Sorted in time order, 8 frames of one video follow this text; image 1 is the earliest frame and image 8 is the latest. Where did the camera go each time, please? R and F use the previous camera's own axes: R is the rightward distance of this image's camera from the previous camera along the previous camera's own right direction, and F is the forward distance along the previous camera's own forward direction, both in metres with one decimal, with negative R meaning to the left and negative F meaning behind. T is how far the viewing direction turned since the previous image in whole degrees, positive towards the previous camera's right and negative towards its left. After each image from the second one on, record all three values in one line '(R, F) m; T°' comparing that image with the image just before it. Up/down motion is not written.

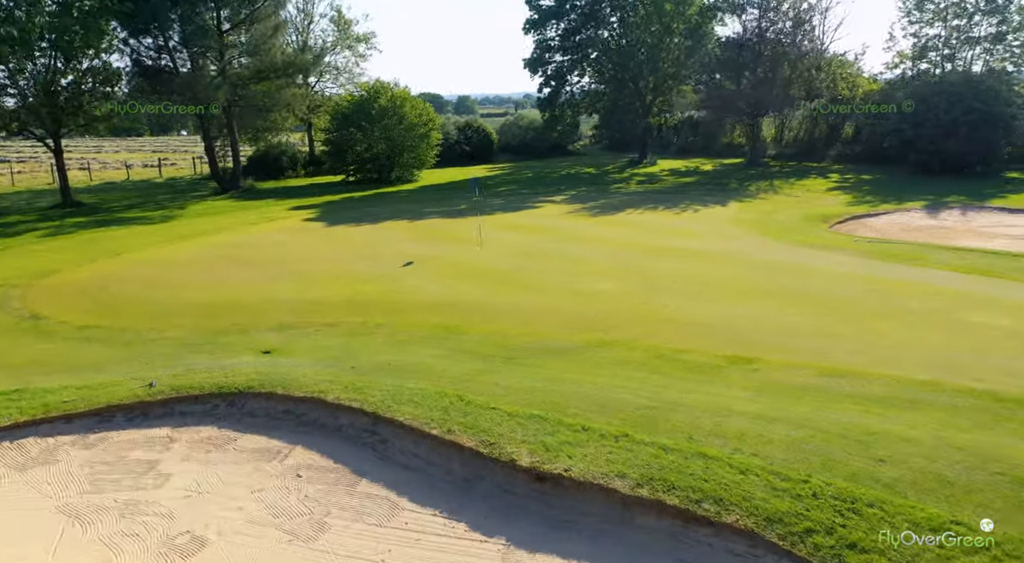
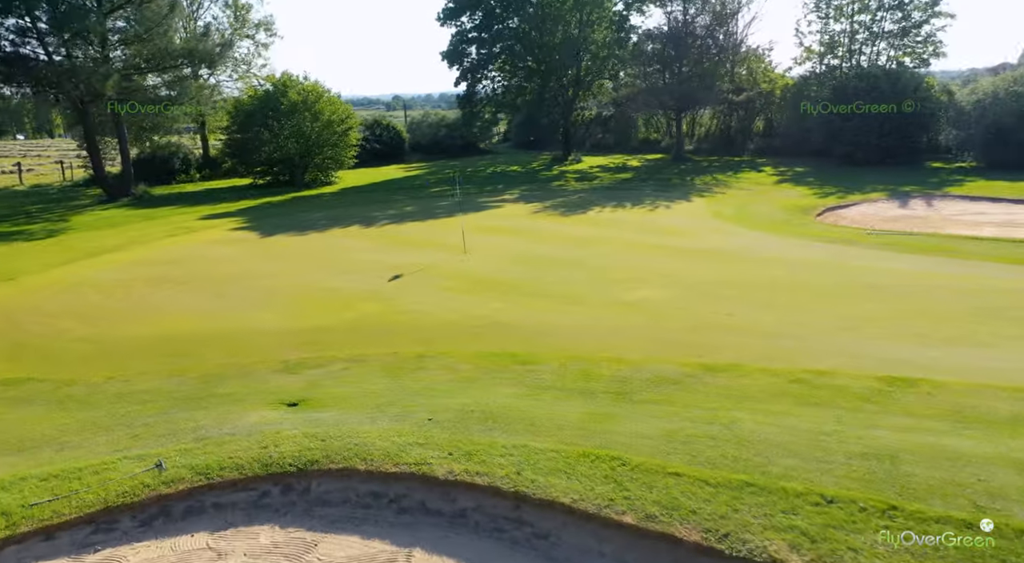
(-1.9, +1.9) m; +8°
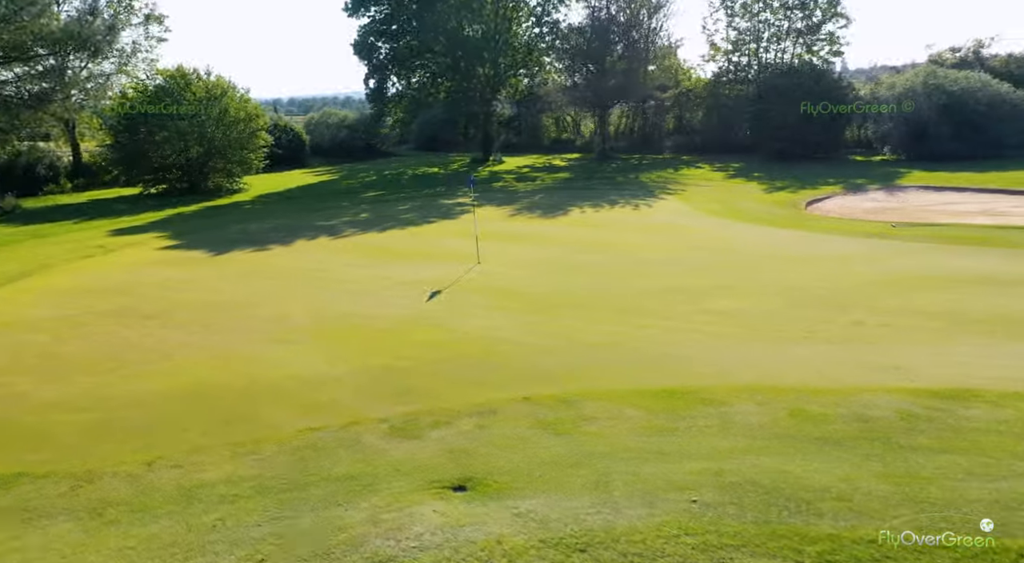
(-2.5, +1.9) m; +9°
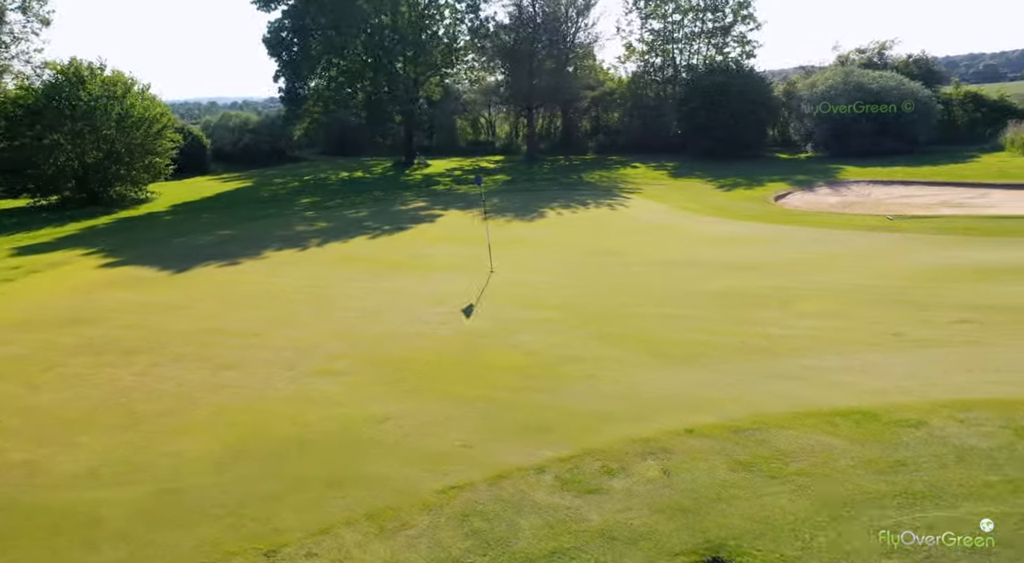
(-2.0, +1.2) m; +8°
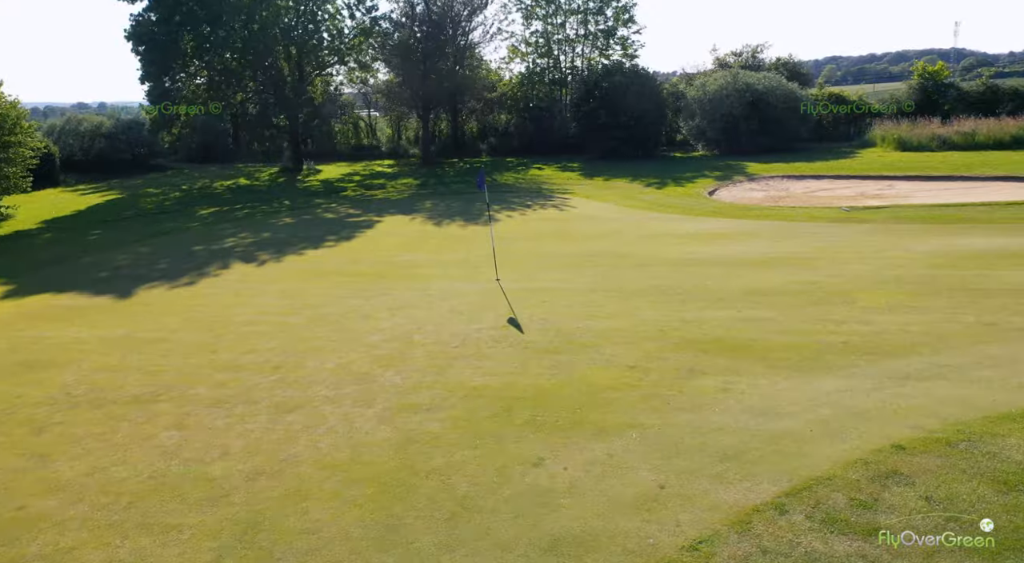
(-2.2, +1.1) m; +10°
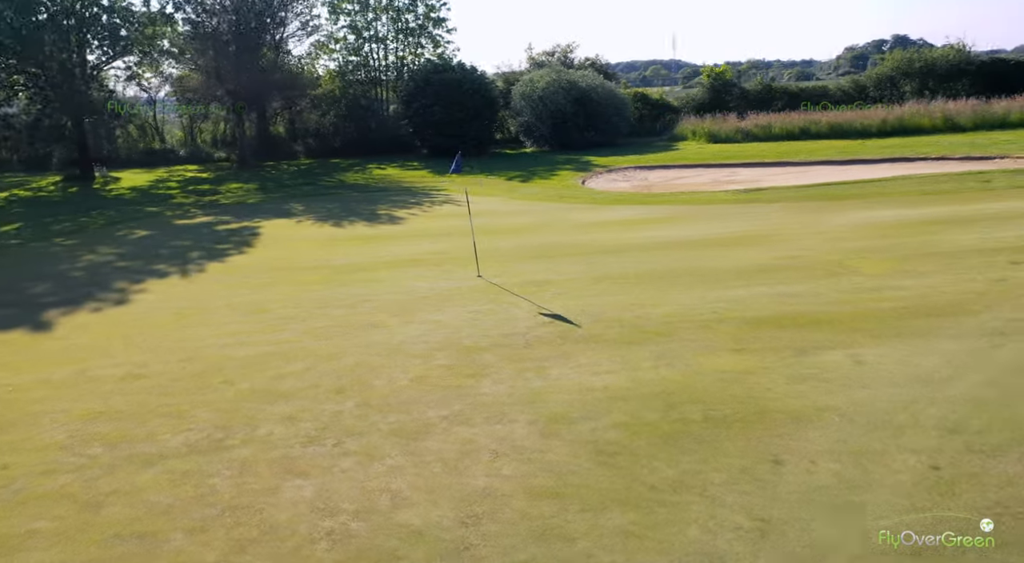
(-2.7, +1.2) m; +16°
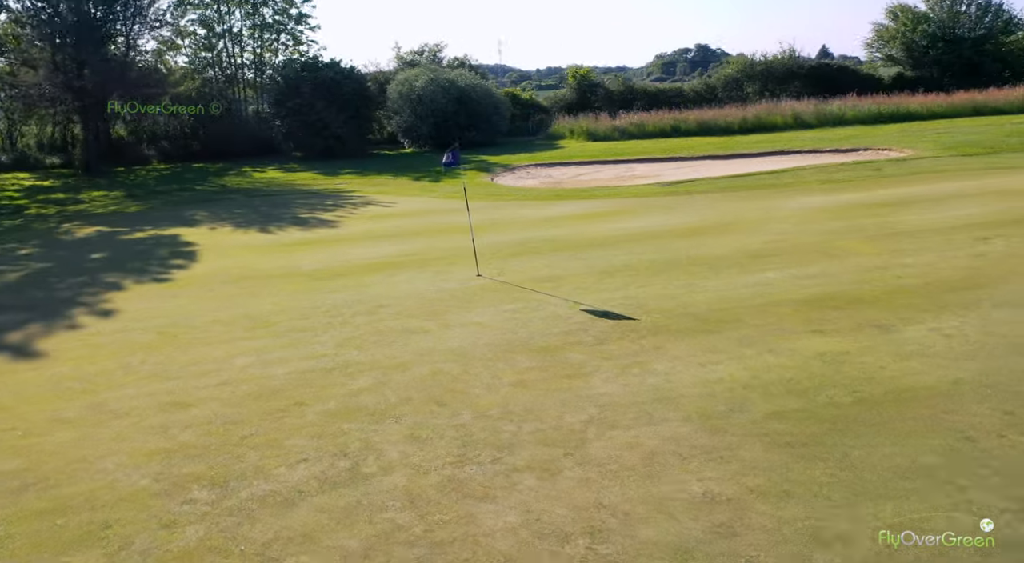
(-2.0, +0.6) m; +12°
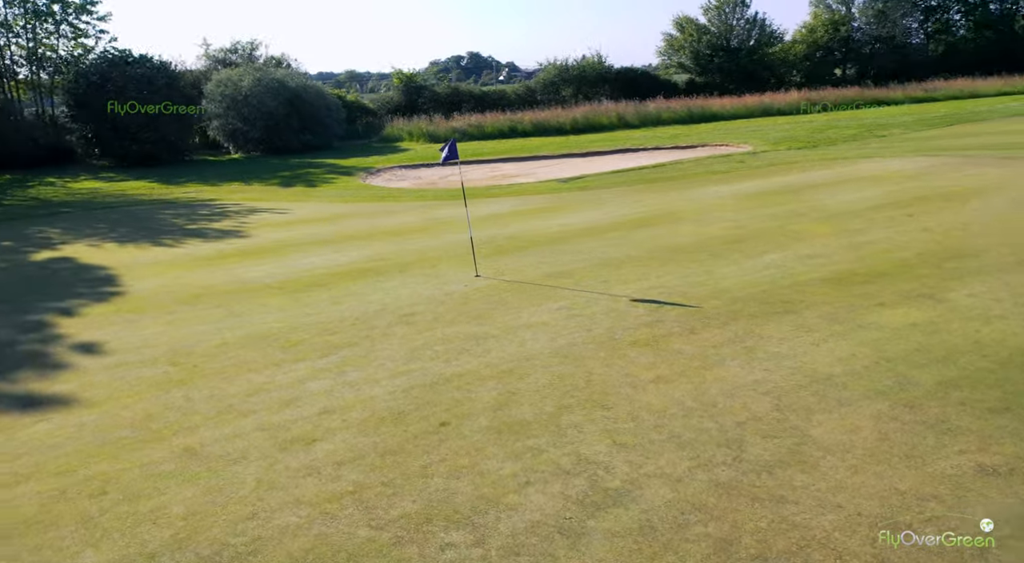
(-2.5, +0.8) m; +15°
